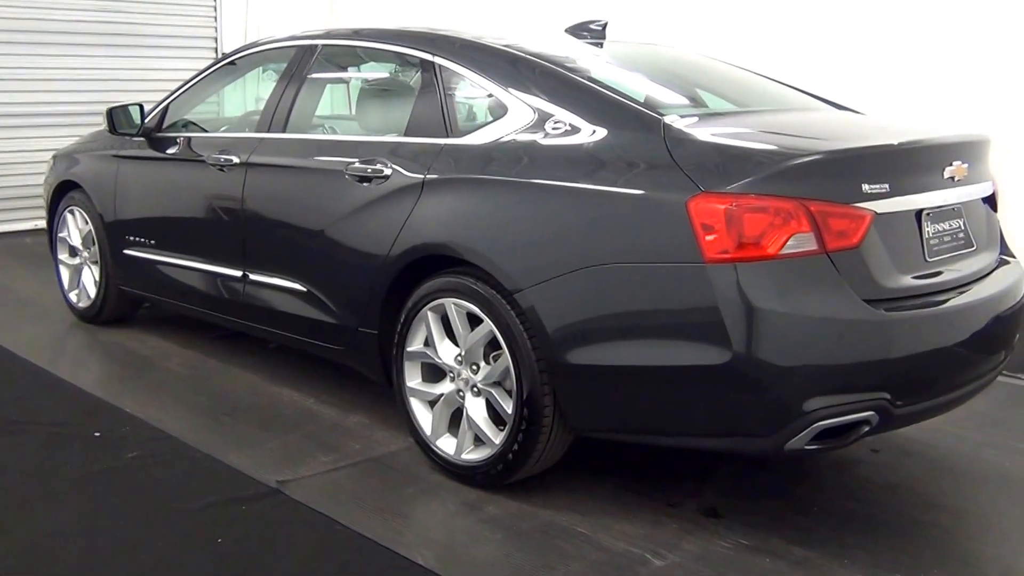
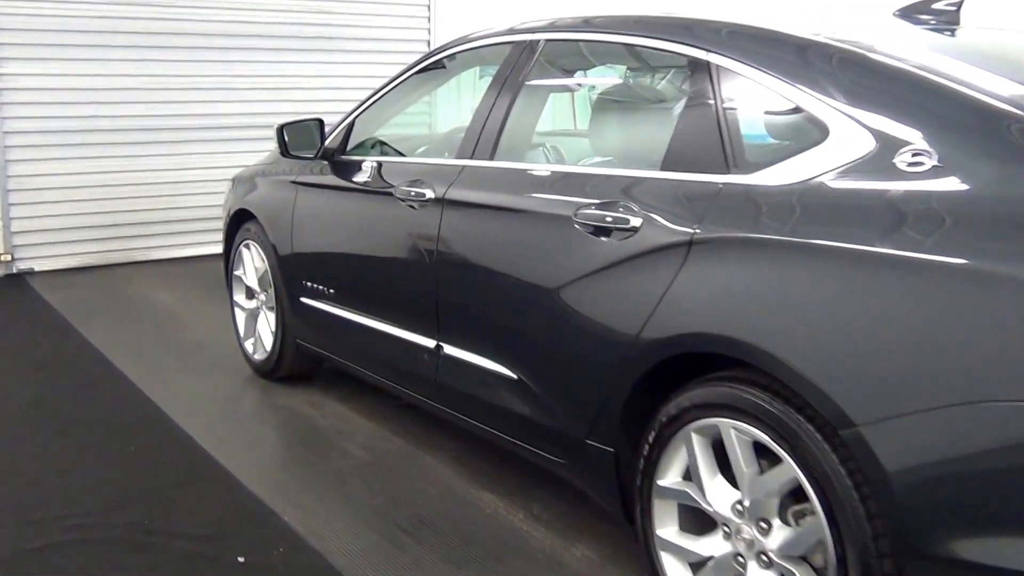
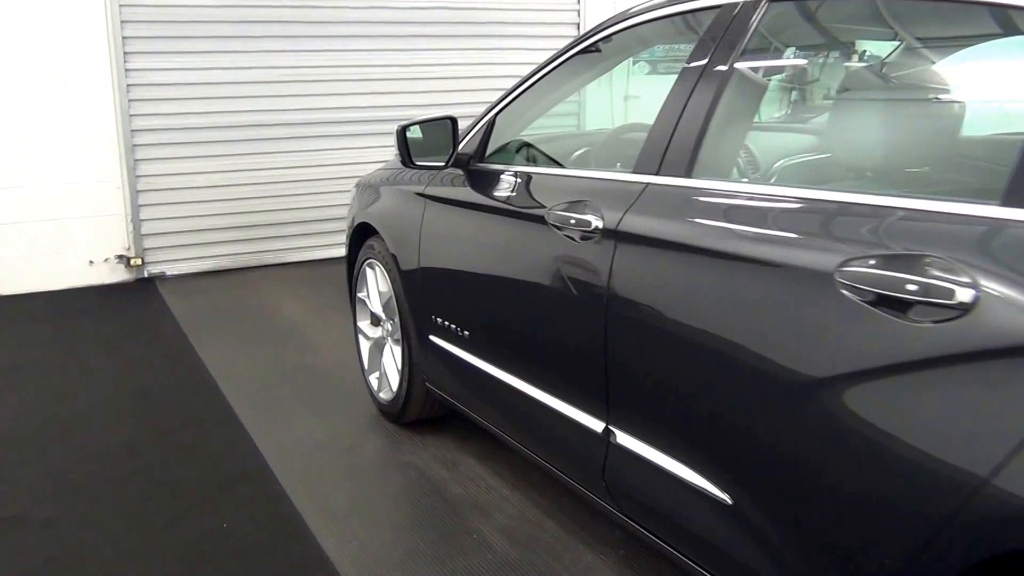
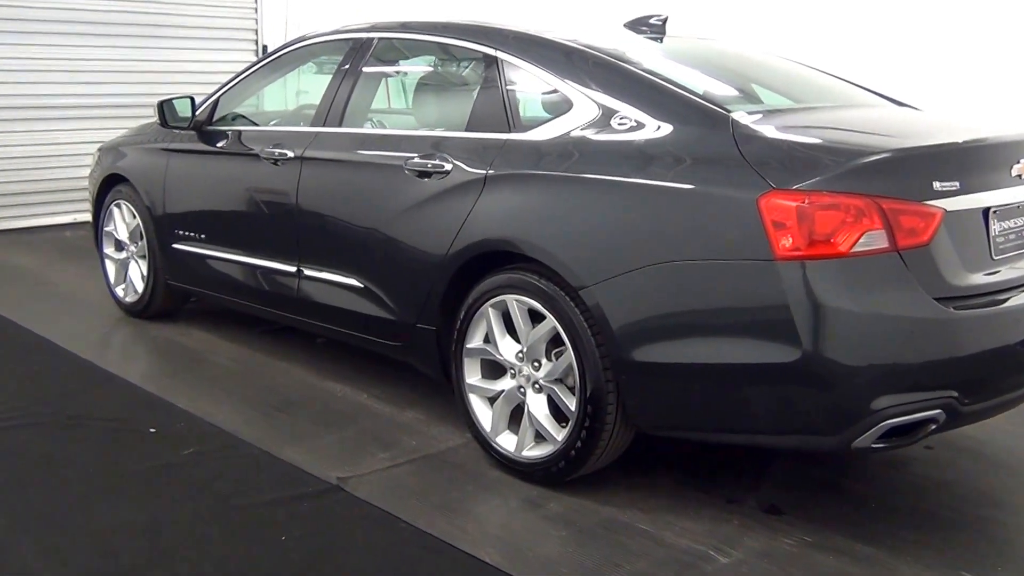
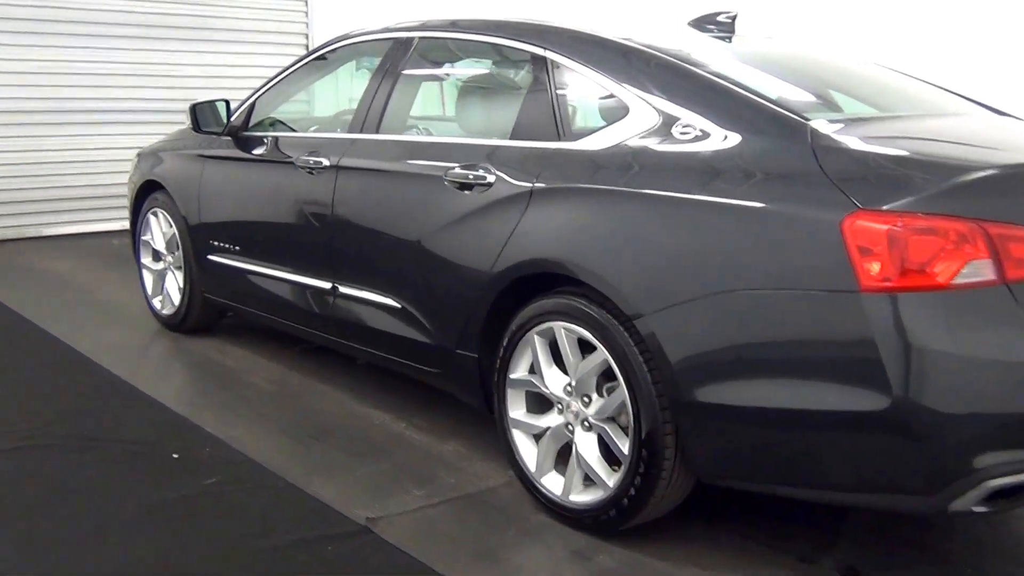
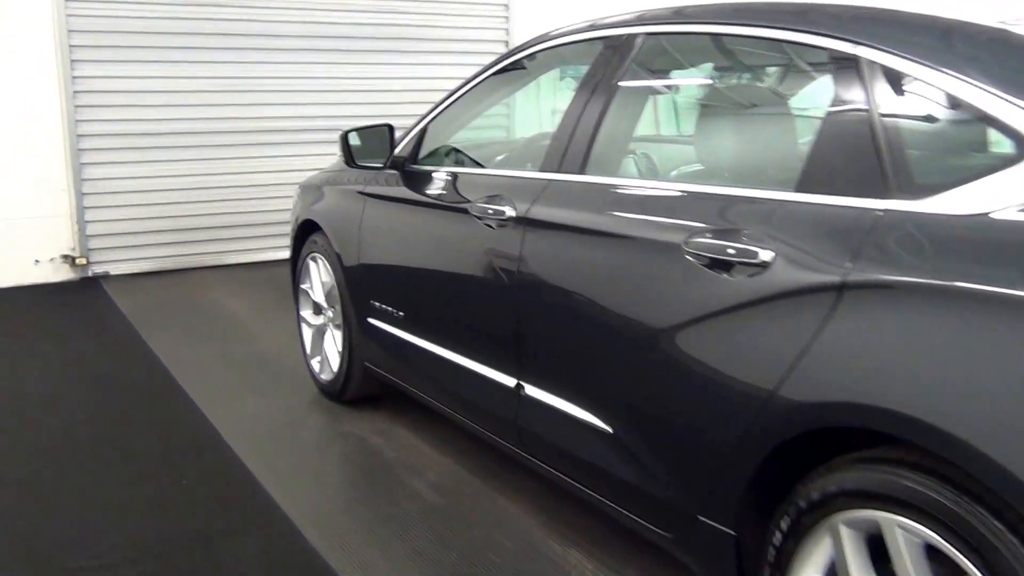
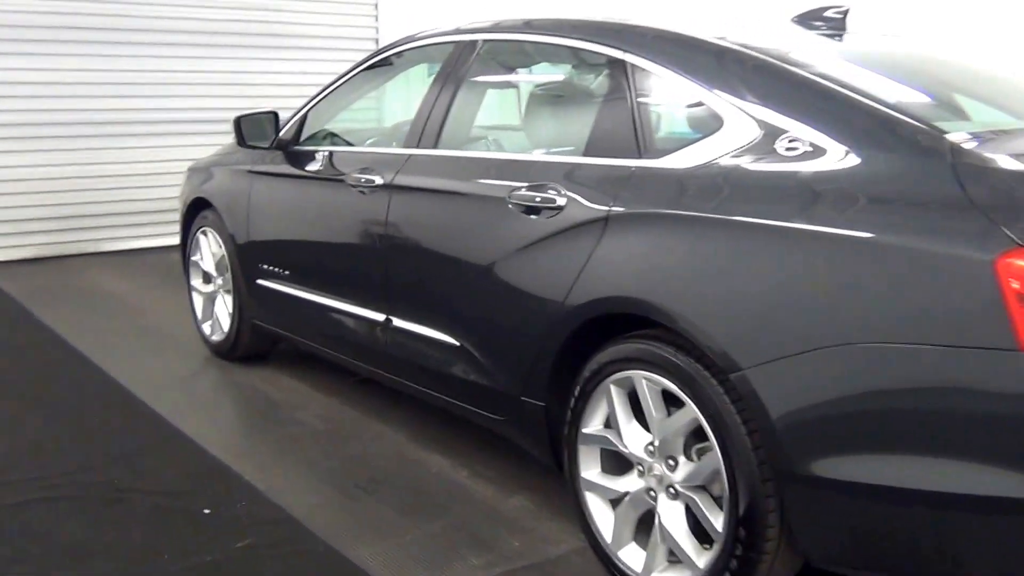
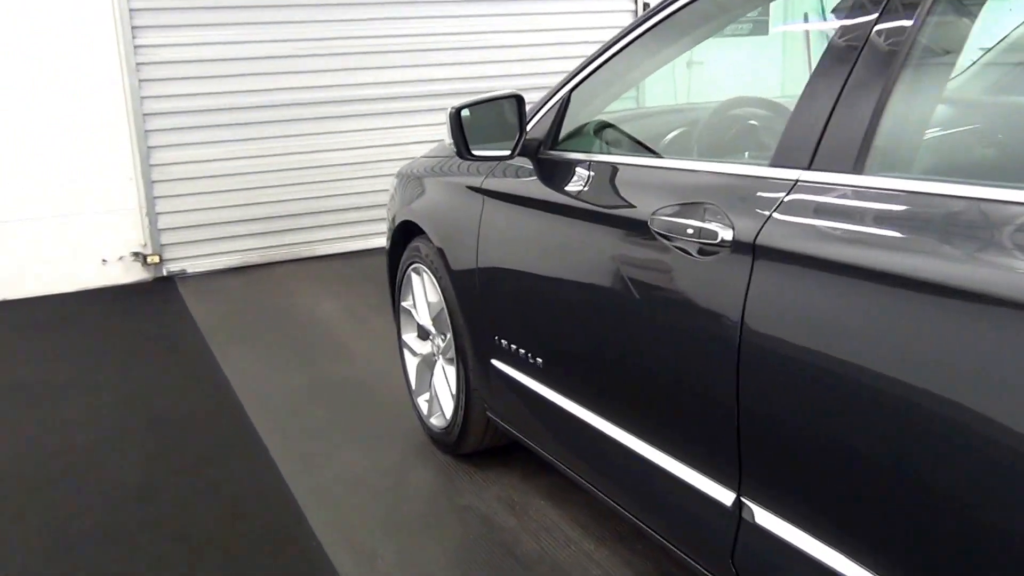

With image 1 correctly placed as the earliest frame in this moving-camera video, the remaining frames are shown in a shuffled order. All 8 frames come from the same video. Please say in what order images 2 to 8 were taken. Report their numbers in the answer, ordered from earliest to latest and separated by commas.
4, 5, 7, 2, 6, 3, 8
